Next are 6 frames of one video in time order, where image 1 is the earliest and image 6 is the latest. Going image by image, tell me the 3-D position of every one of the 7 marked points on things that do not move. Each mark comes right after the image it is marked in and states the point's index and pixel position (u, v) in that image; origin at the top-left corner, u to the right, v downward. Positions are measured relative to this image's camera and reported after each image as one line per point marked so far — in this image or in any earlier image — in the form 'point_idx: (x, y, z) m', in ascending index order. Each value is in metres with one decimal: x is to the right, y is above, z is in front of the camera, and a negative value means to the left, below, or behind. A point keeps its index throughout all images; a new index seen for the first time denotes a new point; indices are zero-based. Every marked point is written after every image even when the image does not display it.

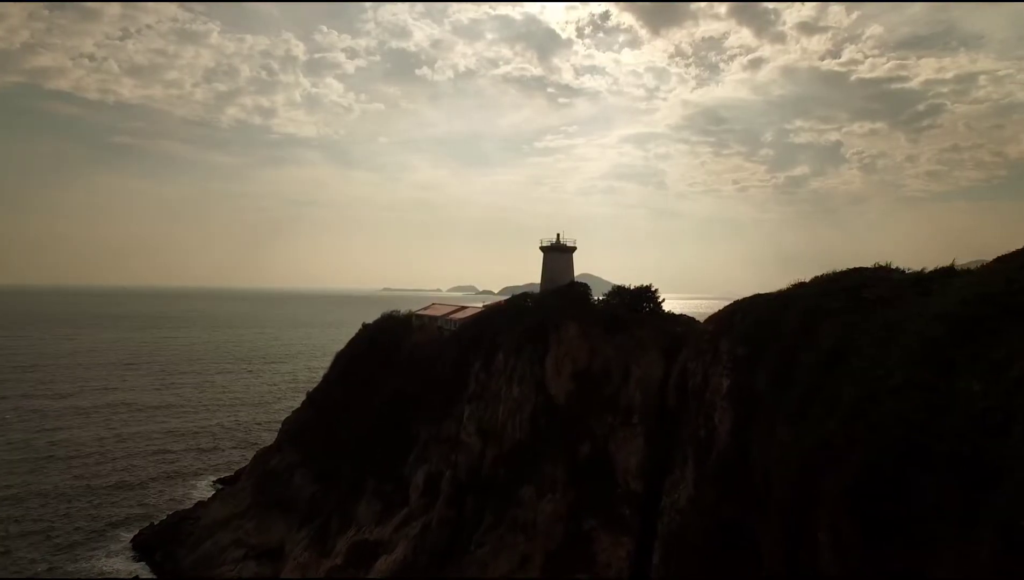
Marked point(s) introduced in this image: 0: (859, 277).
0: (+9.5, +0.4, +14.9) m
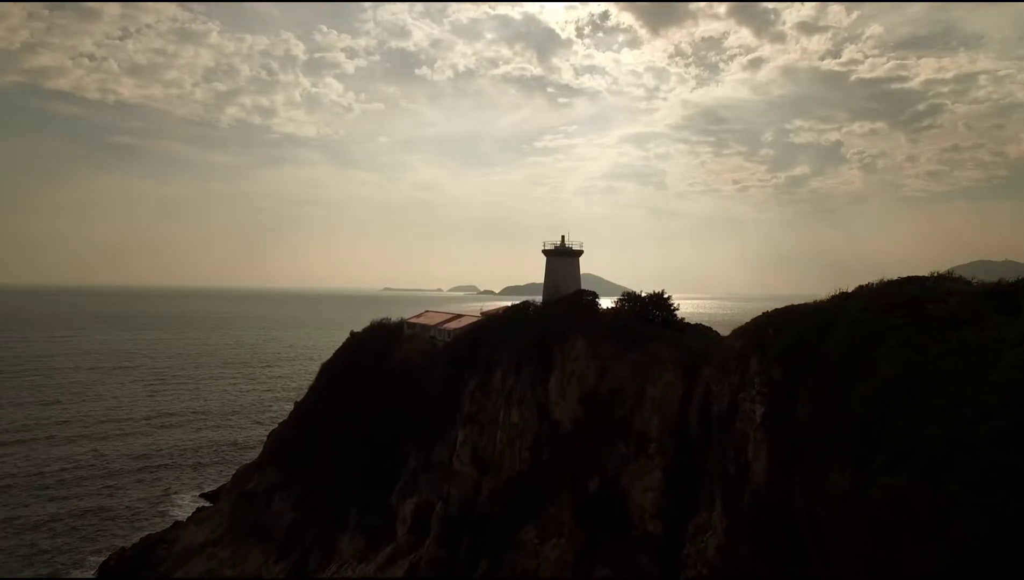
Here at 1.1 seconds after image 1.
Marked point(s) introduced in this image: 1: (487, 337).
0: (+9.5, +0.1, +12.9) m
1: (-0.8, -1.6, +18.8) m
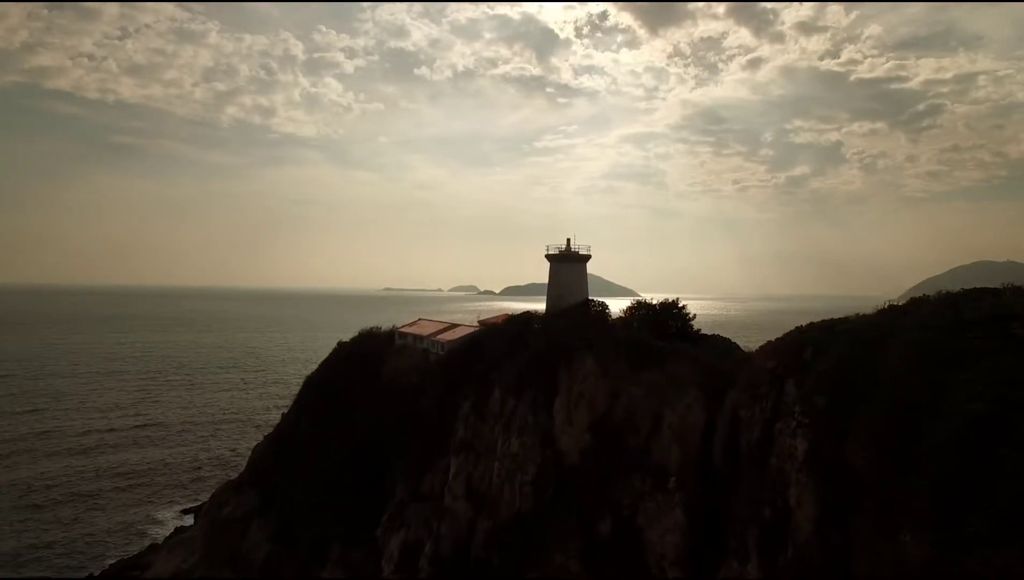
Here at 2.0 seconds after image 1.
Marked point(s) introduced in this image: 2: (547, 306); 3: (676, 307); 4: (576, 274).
0: (+9.5, -0.2, +11.1) m
1: (-0.8, -1.9, +16.9) m
2: (+1.2, -0.6, +18.9) m
3: (+5.6, -0.5, +18.9) m
4: (+2.2, +0.5, +18.6) m
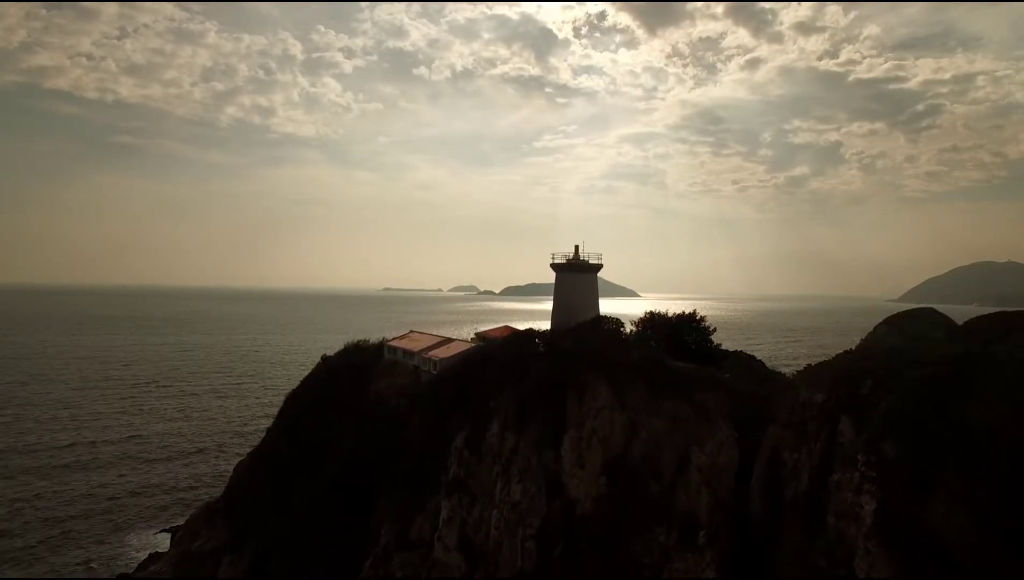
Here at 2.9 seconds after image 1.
0: (+9.5, -0.6, +9.1) m
1: (-0.8, -2.3, +14.9) m
2: (+1.2, -0.9, +16.9) m
3: (+5.6, -0.9, +16.9) m
4: (+2.2, +0.1, +16.6) m
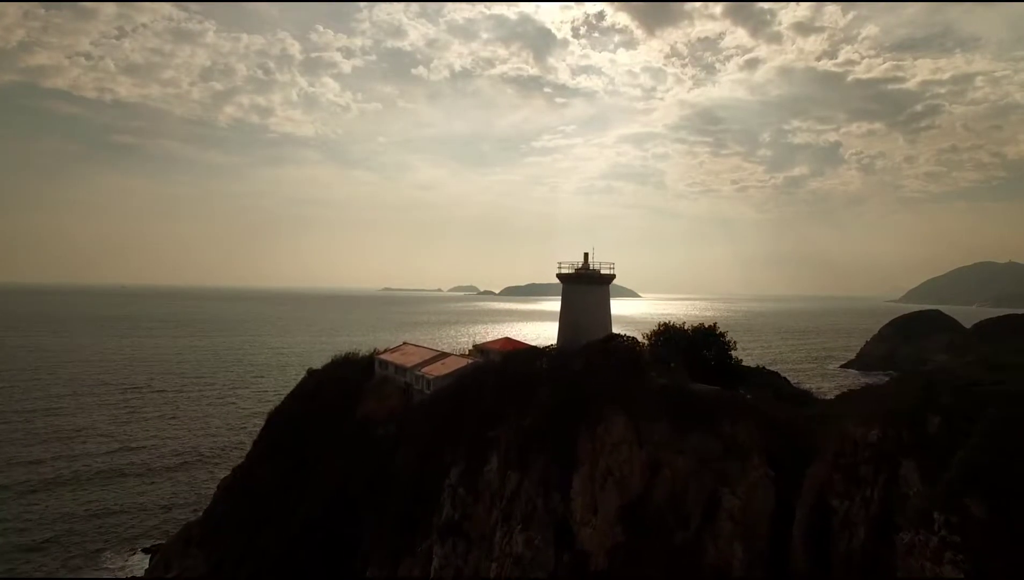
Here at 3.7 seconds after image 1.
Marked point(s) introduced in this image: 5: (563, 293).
0: (+9.5, -0.9, +7.5) m
1: (-0.8, -2.6, +13.3) m
2: (+1.2, -1.3, +15.3) m
3: (+5.6, -1.2, +15.3) m
4: (+2.2, -0.2, +15.0) m
5: (+1.4, -0.1, +15.5) m
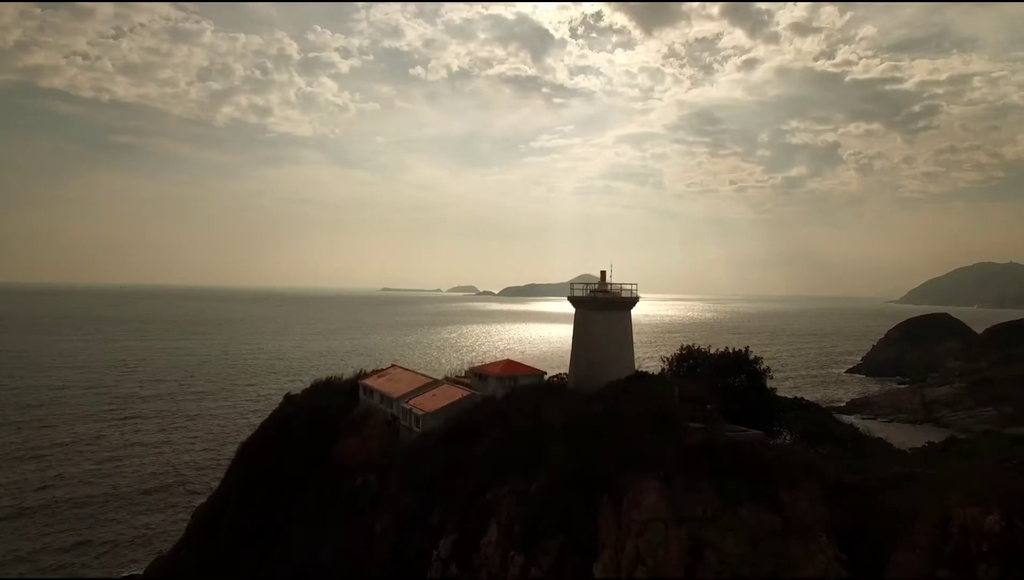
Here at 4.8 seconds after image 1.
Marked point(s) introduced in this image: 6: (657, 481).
0: (+9.6, -1.5, +5.4) m
1: (-0.7, -3.1, +11.1) m
2: (+1.3, -1.8, +13.1) m
3: (+5.6, -1.7, +13.2) m
4: (+2.3, -0.7, +12.9) m
5: (+1.4, -0.6, +13.4) m
6: (+2.2, -3.0, +8.6) m
